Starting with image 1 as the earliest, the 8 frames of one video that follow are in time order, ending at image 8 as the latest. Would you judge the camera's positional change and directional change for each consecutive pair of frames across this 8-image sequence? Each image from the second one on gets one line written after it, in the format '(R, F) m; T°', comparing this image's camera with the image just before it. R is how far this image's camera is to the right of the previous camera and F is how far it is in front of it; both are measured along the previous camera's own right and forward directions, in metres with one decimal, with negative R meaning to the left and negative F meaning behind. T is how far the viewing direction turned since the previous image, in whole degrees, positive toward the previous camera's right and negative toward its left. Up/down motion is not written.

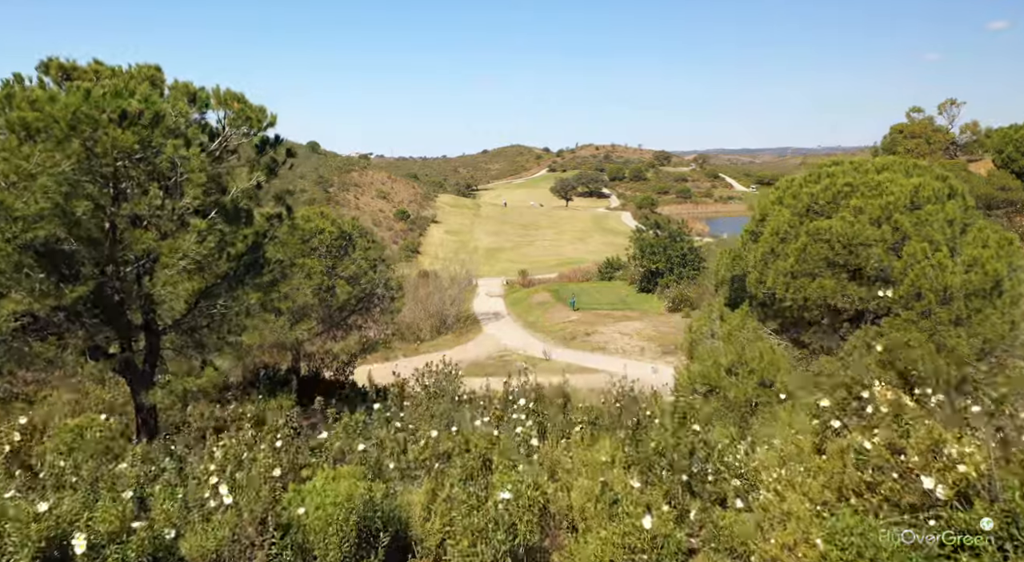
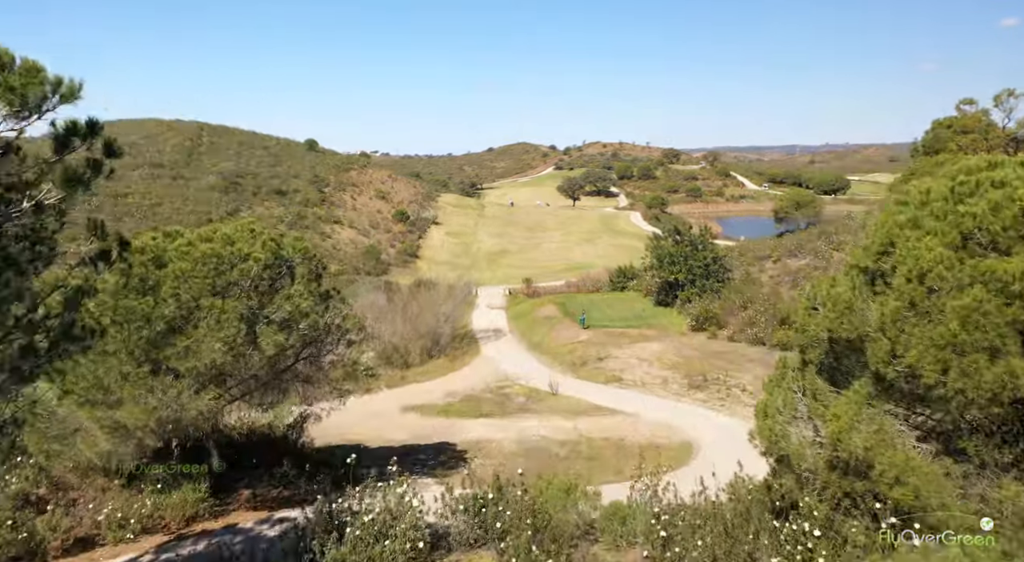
(+0.1, +3.0) m; 0°
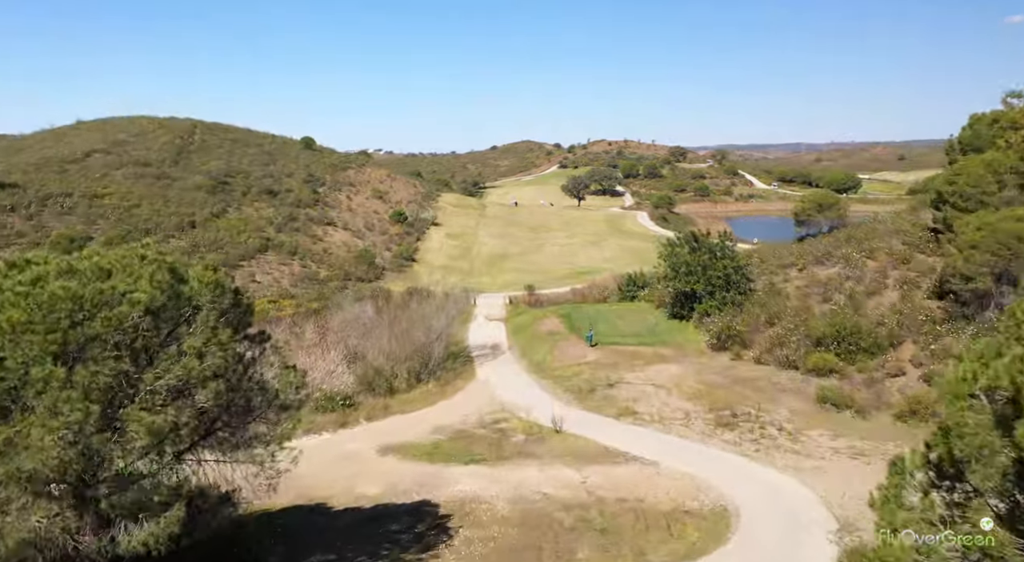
(+0.1, +2.5) m; 0°
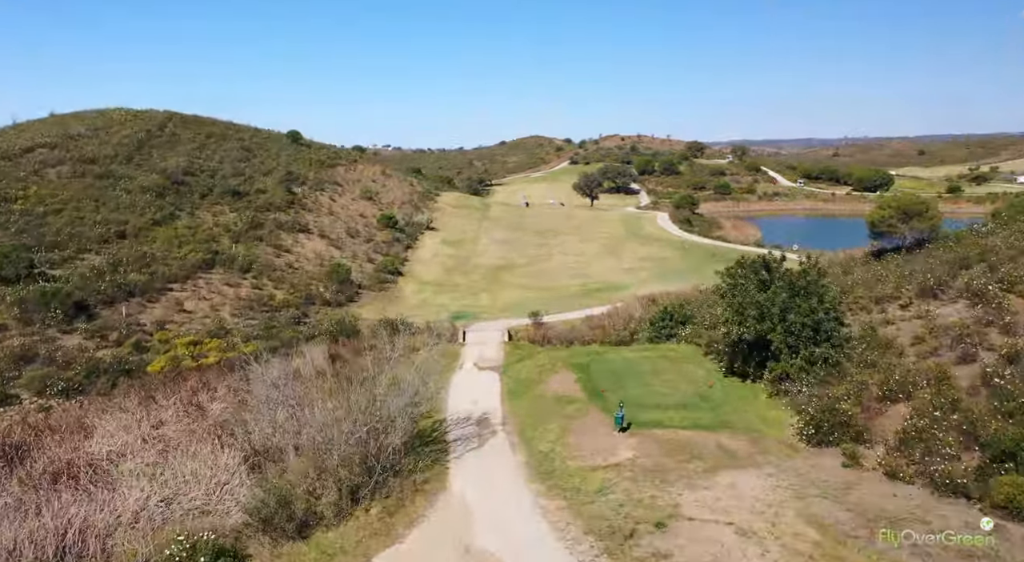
(+0.3, +7.1) m; -1°
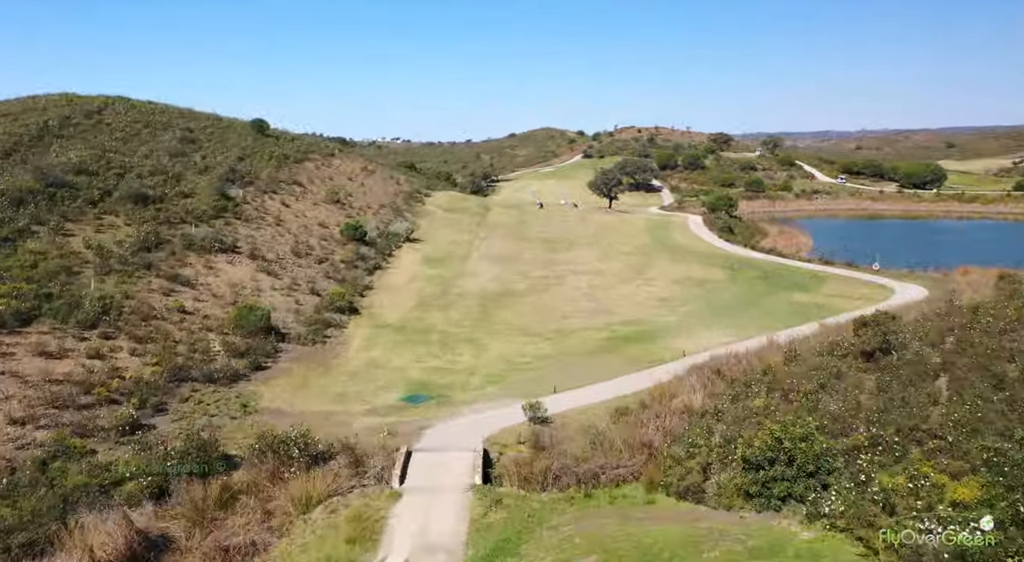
(+0.6, +11.0) m; -1°
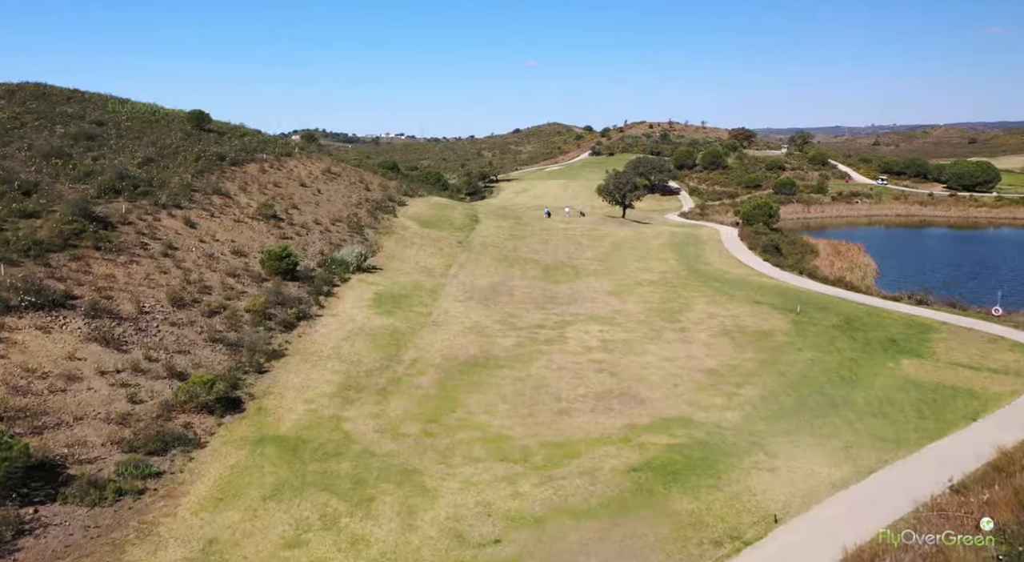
(+0.9, +10.9) m; -1°
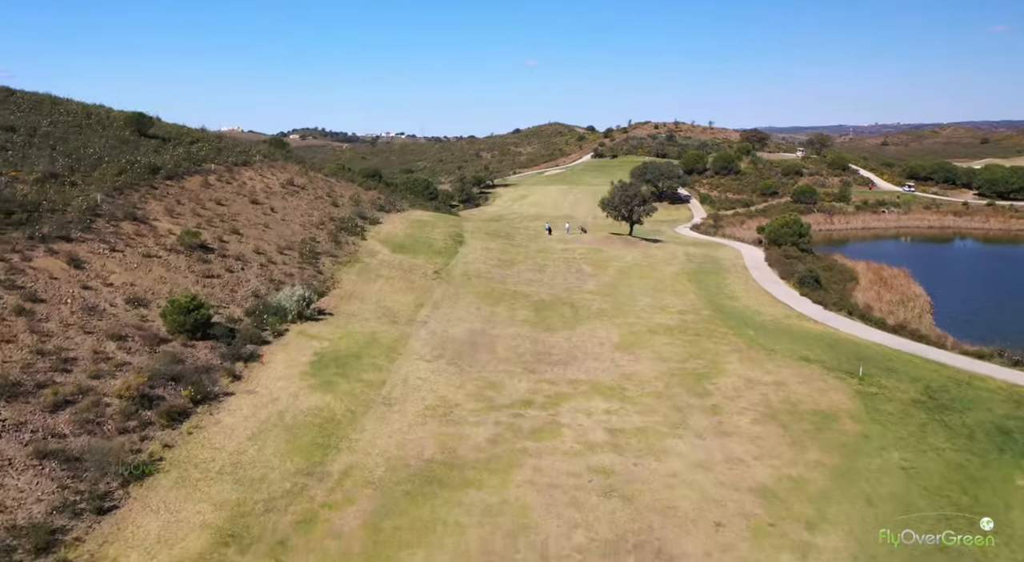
(+0.7, +7.0) m; 0°
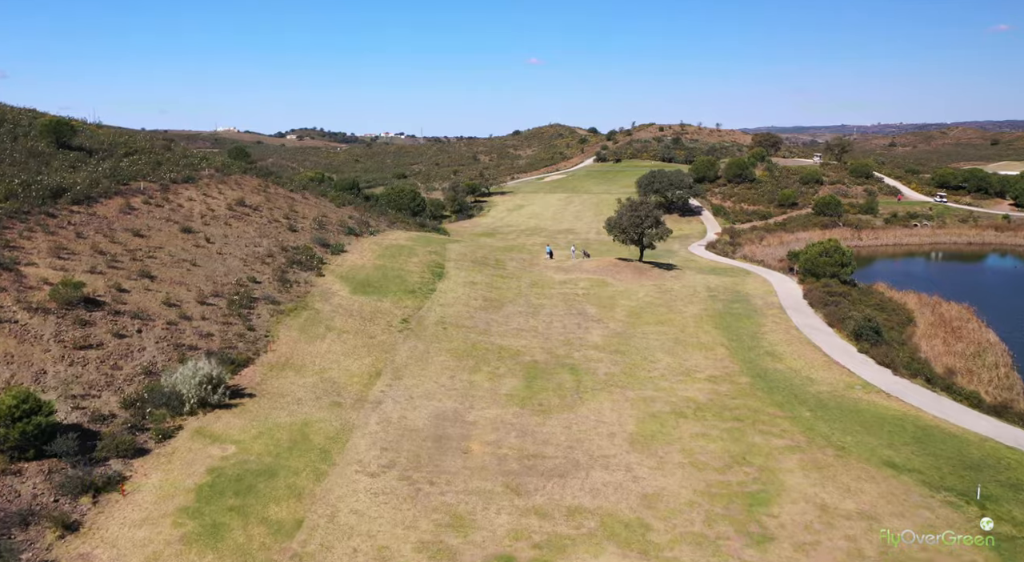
(+0.6, +7.0) m; 0°
